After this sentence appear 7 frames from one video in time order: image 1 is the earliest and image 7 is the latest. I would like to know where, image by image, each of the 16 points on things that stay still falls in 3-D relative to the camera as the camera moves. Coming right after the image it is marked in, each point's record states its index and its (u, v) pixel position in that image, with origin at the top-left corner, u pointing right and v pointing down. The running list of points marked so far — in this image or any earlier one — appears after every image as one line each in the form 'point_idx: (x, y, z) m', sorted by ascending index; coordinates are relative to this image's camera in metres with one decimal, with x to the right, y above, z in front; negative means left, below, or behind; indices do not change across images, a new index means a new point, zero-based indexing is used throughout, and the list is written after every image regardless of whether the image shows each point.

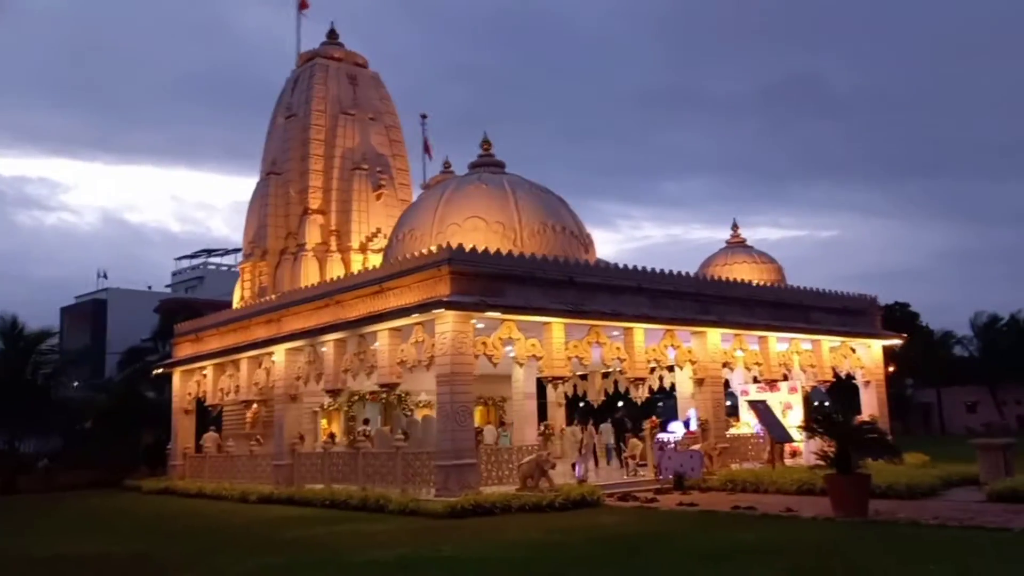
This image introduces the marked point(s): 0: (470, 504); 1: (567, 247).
0: (-0.6, -3.1, +12.5) m
1: (+1.0, +0.8, +16.7) m
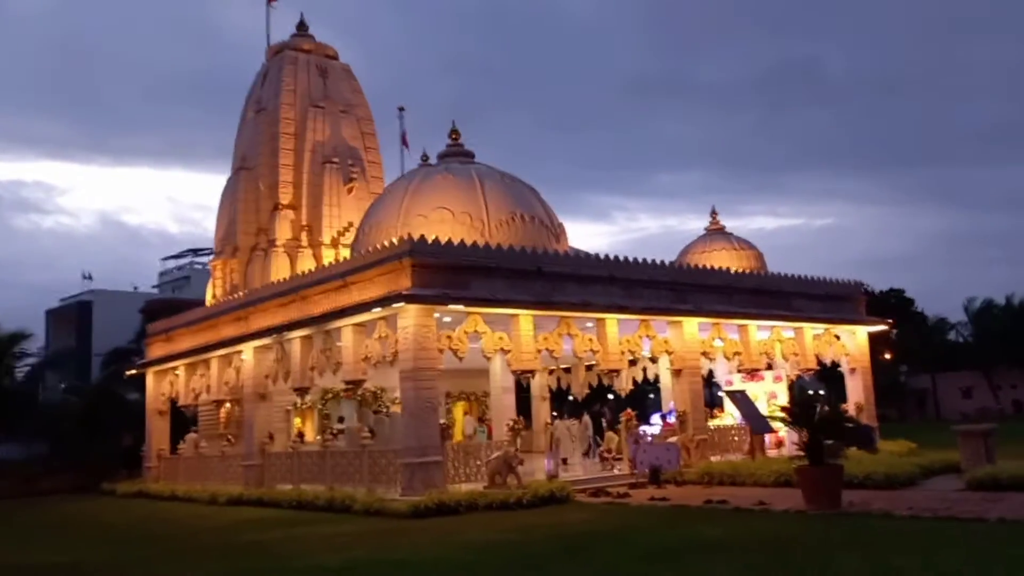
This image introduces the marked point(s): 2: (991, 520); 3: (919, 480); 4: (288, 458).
0: (-1.1, -3.0, +12.1) m
1: (+0.5, +1.0, +16.3) m
2: (+4.7, -2.3, +8.5) m
3: (+5.8, -2.7, +12.4) m
4: (-4.2, -3.2, +16.2) m
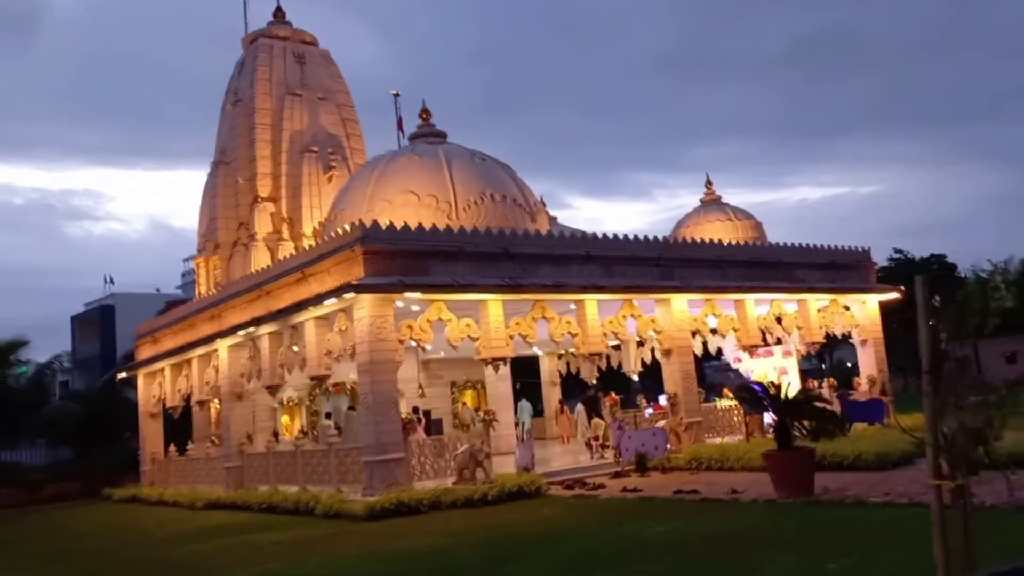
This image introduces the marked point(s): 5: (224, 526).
0: (-1.6, -2.8, +11.4) m
1: (-0.1, +1.3, +15.5) m
2: (+4.0, -1.9, +7.6) m
3: (+5.3, -2.2, +11.5) m
4: (-4.5, -3.1, +15.7) m
5: (-4.3, -3.6, +13.0) m
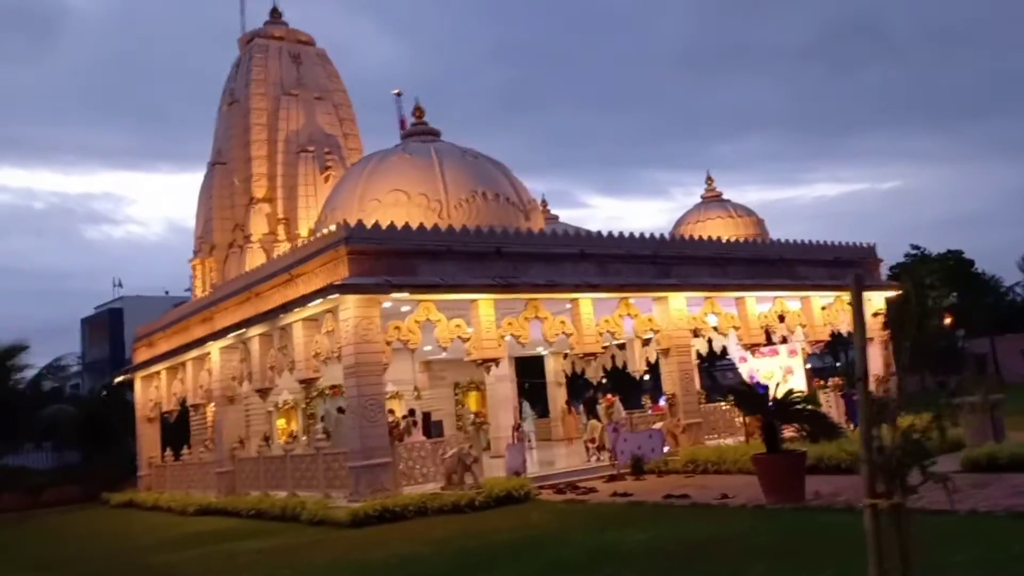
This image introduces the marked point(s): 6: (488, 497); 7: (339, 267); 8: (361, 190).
0: (-1.7, -2.8, +11.2) m
1: (-0.2, +1.3, +15.2) m
2: (+3.7, -1.9, +7.2) m
3: (+5.1, -2.2, +11.1) m
4: (-4.6, -3.1, +15.5) m
5: (-4.4, -3.6, +12.8) m
6: (-0.3, -2.8, +11.6) m
7: (-2.5, +0.3, +12.5) m
8: (-2.6, +1.7, +15.0) m
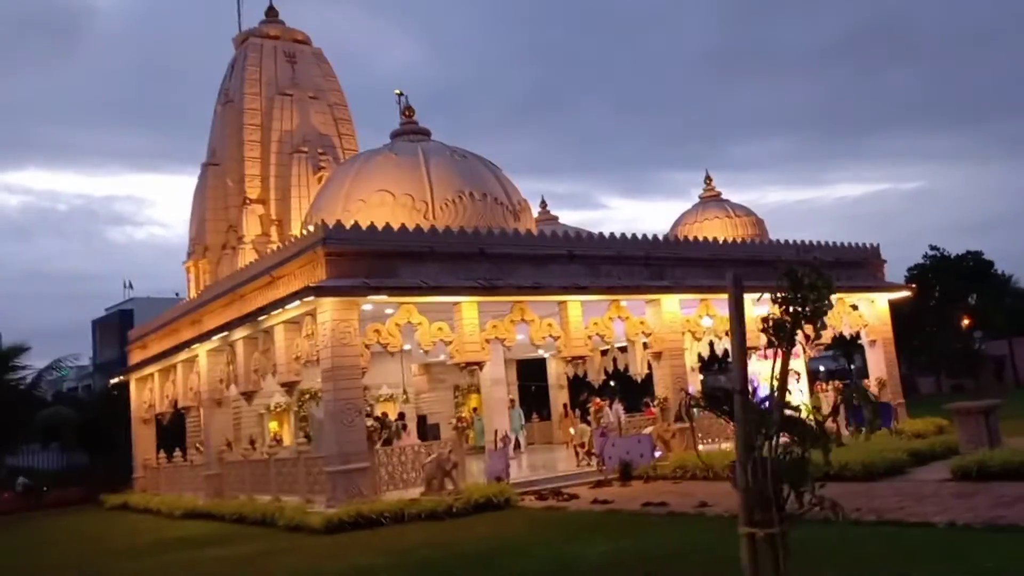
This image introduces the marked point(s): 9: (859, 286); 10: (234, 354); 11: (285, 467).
0: (-2.0, -2.9, +10.9) m
1: (-0.4, +1.2, +14.9) m
2: (+3.4, -1.9, +6.9) m
3: (+4.8, -2.2, +10.7) m
4: (-4.8, -3.1, +15.3) m
5: (-4.7, -3.6, +12.6) m
6: (-0.6, -2.8, +11.4) m
7: (-2.7, +0.3, +12.2) m
8: (-2.8, +1.7, +14.8) m
9: (+7.4, 0.0, +18.7) m
10: (-4.9, -1.2, +15.5) m
11: (-3.5, -2.8, +13.6) m
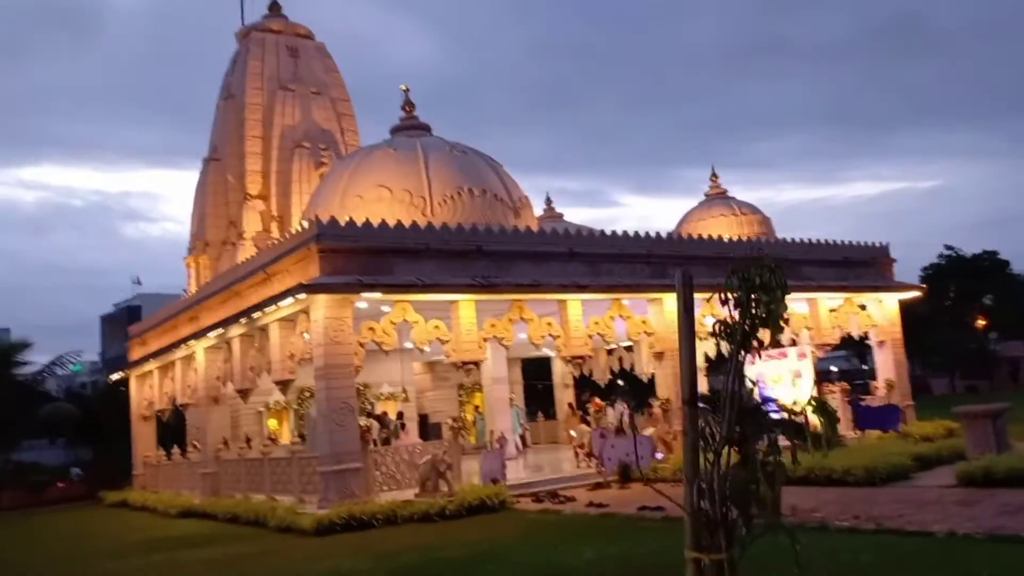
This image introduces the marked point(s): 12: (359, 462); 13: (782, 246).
0: (-2.1, -2.8, +10.7) m
1: (-0.4, +1.3, +14.7) m
2: (+3.2, -1.9, +6.6) m
3: (+4.7, -2.2, +10.4) m
4: (-4.8, -3.1, +15.1) m
5: (-4.7, -3.6, +12.5) m
6: (-0.7, -2.8, +11.1) m
7: (-2.8, +0.3, +12.0) m
8: (-2.8, +1.7, +14.6) m
9: (+7.5, 0.0, +18.4) m
10: (-4.9, -1.1, +15.3) m
11: (-3.6, -2.7, +13.4) m
12: (-2.0, -2.3, +11.7) m
13: (+5.3, +0.8, +17.2) m
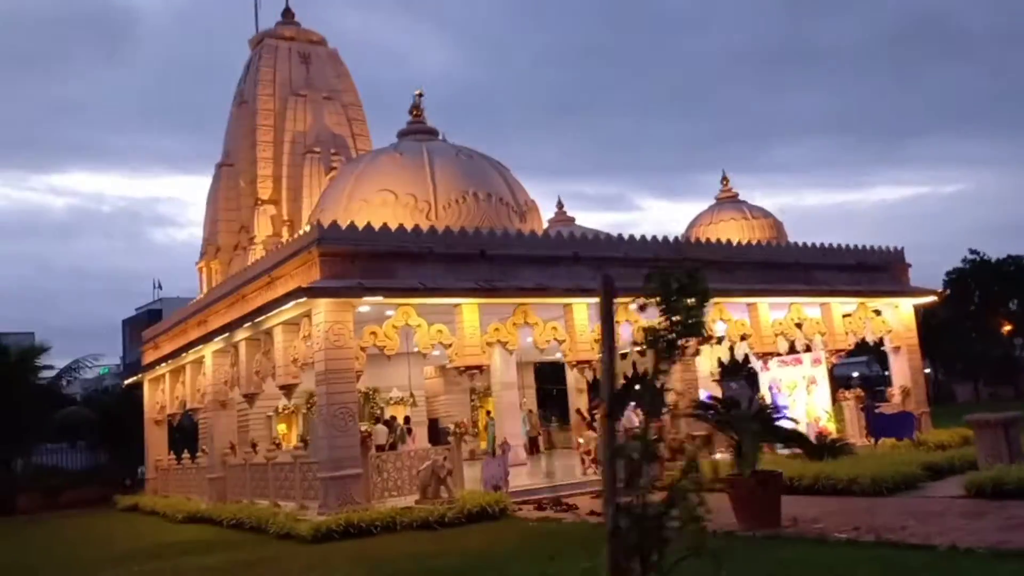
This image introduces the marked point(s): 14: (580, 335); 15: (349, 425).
0: (-2.1, -2.9, +10.6) m
1: (-0.3, +1.2, +14.6) m
2: (+3.1, -1.9, +6.4) m
3: (+4.7, -2.3, +10.2) m
4: (-4.7, -3.2, +15.1) m
5: (-4.7, -3.6, +12.4) m
6: (-0.7, -2.8, +11.0) m
7: (-2.7, +0.3, +12.0) m
8: (-2.7, +1.6, +14.6) m
9: (+7.7, -0.1, +18.1) m
10: (-4.8, -1.2, +15.3) m
11: (-3.5, -2.8, +13.4) m
12: (-2.0, -2.4, +11.6) m
13: (+5.5, +0.7, +17.0) m
14: (+1.1, -0.8, +14.0) m
15: (-2.2, -1.8, +11.6) m
